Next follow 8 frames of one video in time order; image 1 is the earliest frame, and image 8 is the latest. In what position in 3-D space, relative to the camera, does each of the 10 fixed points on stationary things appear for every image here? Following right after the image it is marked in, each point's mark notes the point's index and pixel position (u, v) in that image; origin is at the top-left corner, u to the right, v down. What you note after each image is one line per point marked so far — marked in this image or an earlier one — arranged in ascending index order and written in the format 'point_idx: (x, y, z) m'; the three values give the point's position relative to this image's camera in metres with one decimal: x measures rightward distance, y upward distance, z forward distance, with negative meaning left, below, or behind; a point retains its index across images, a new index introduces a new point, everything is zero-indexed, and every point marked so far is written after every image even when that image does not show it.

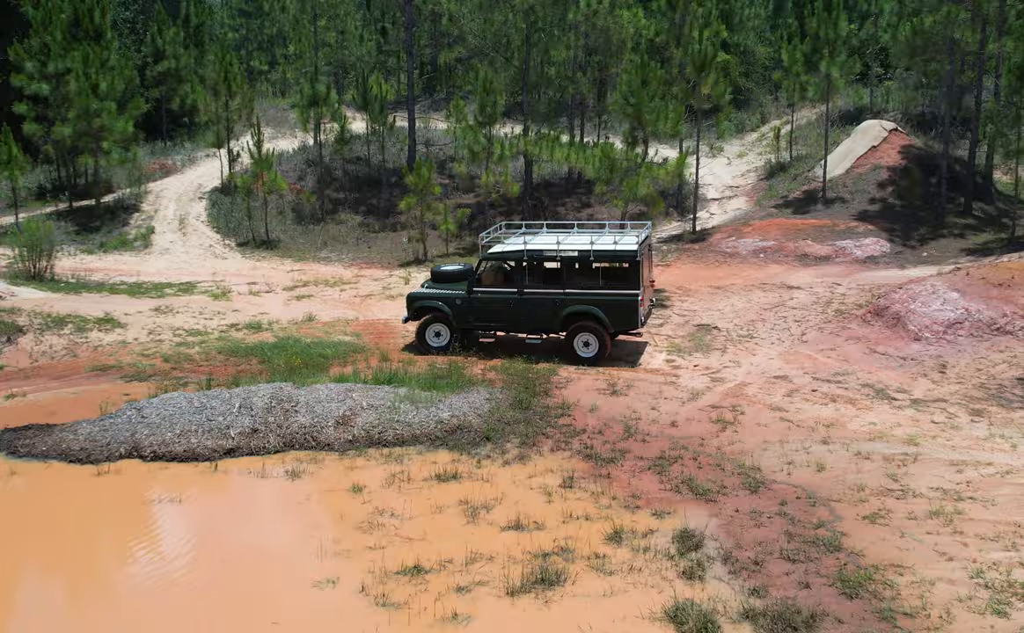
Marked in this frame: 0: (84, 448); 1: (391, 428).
0: (-5.0, -1.5, +12.3) m
1: (-1.4, -1.3, +12.7) m
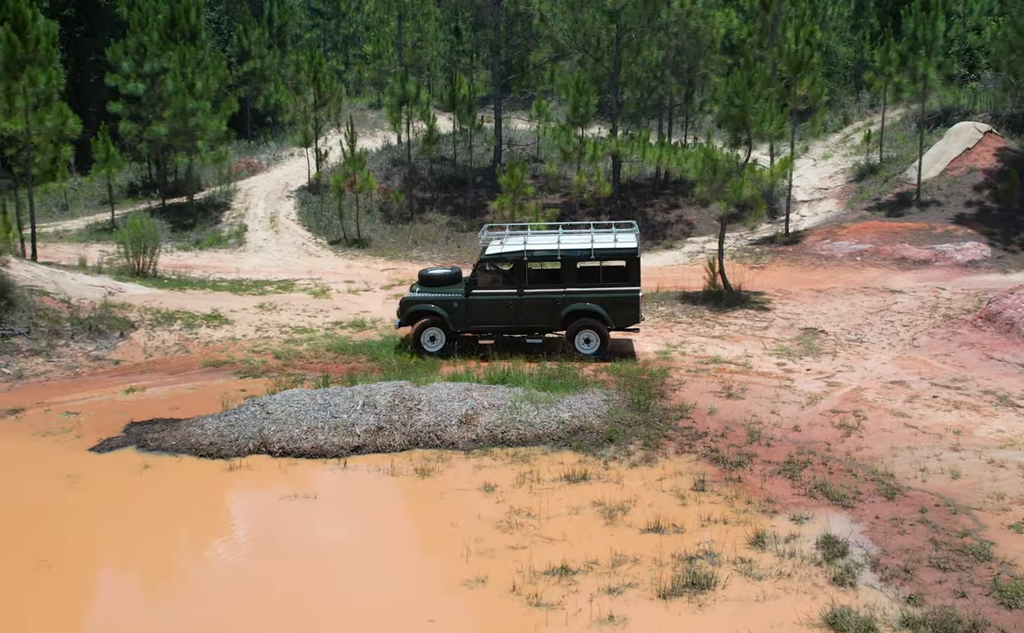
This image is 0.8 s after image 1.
0: (-3.5, -1.5, +12.5) m
1: (0.0, -1.3, +12.7) m
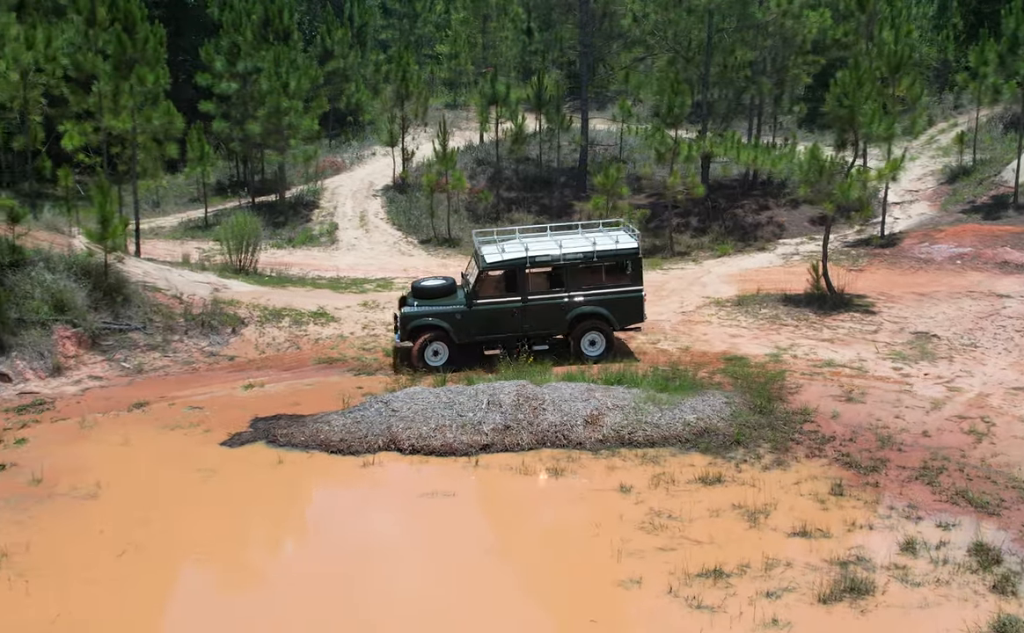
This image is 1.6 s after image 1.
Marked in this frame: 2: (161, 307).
0: (-2.0, -1.4, +12.6) m
1: (+1.5, -1.3, +12.7) m
2: (-5.5, +0.1, +16.6) m
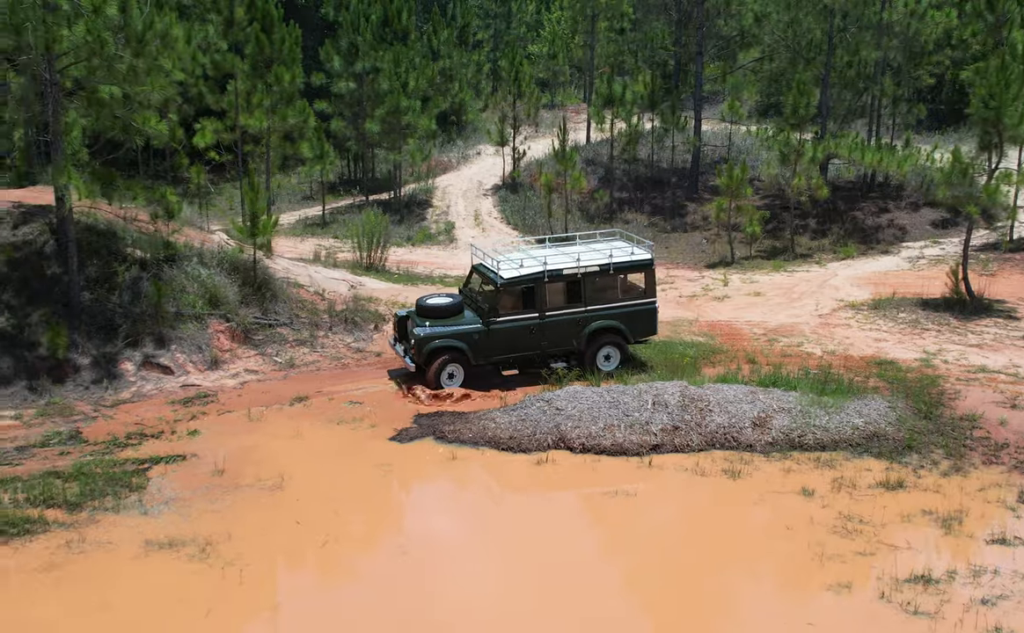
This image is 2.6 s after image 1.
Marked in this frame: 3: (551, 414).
0: (0.0, -1.4, +12.7) m
1: (+3.5, -1.4, +12.6) m
2: (-3.3, +0.2, +16.9) m
3: (+0.5, -1.2, +13.0) m
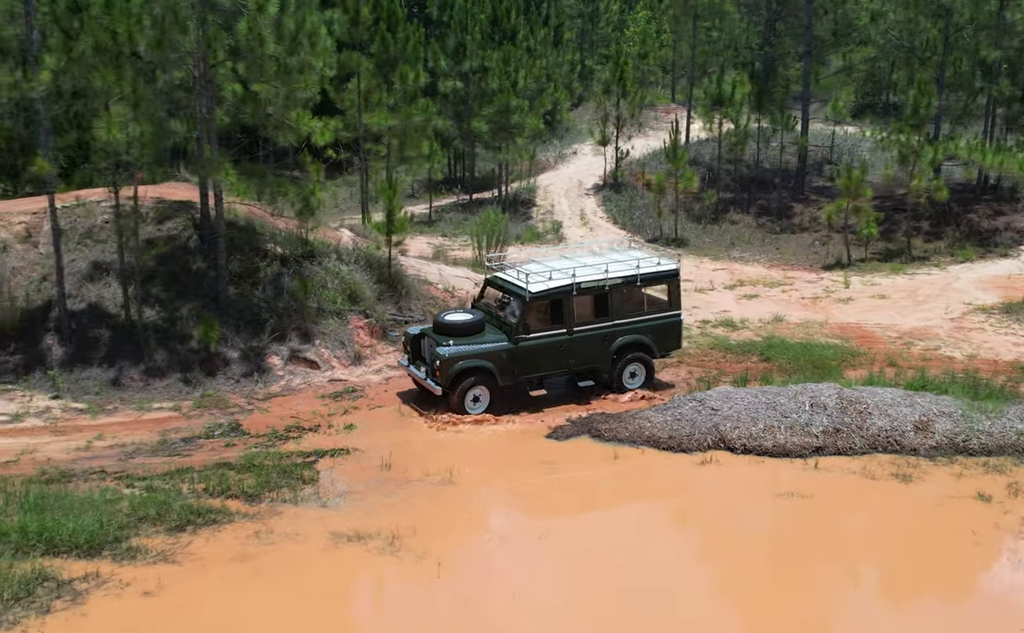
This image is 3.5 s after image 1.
0: (+1.9, -1.4, +12.7) m
1: (+5.4, -1.4, +12.4) m
2: (-1.2, +0.3, +17.0) m
3: (+2.4, -1.2, +13.0) m
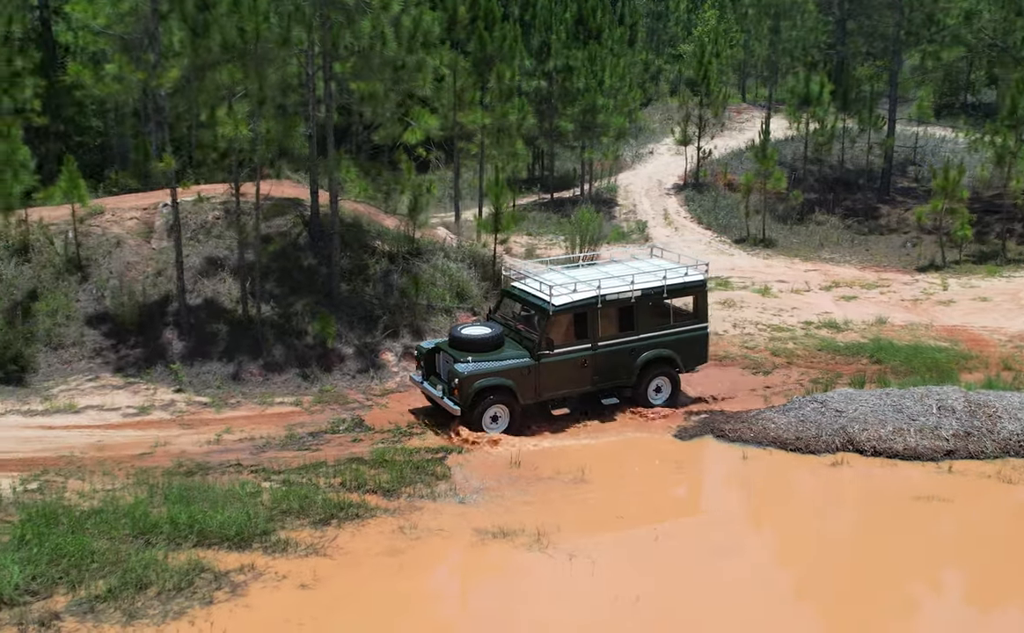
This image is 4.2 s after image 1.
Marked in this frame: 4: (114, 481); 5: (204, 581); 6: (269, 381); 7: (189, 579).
0: (+3.4, -1.4, +12.6) m
1: (+6.9, -1.5, +12.3) m
2: (+0.4, +0.3, +17.0) m
3: (+3.9, -1.2, +12.9) m
4: (-4.3, -1.8, +11.3) m
5: (-2.8, -2.4, +9.6) m
6: (-3.2, -0.9, +14.1) m
7: (-2.9, -2.4, +9.5) m
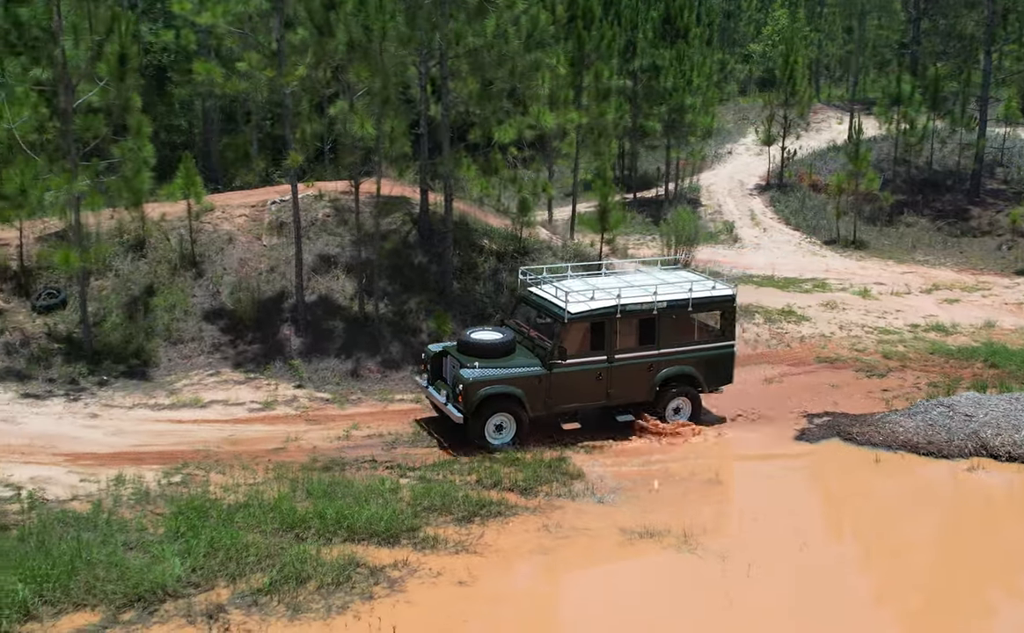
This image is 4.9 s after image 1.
0: (+4.9, -1.5, +12.5) m
1: (+8.4, -1.5, +12.0) m
2: (+2.1, +0.3, +17.0) m
3: (+5.4, -1.3, +12.7) m
4: (-2.8, -1.7, +11.4) m
5: (-1.4, -2.4, +9.6) m
6: (-1.7, -0.8, +14.2) m
7: (-1.5, -2.3, +9.6) m
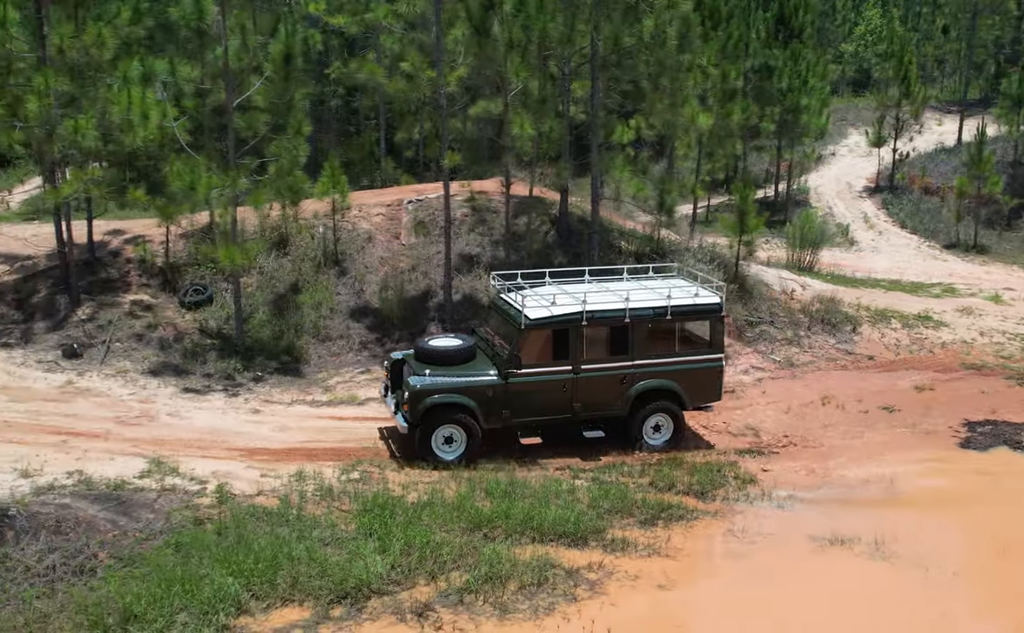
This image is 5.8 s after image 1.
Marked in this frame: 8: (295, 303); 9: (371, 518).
0: (+6.8, -1.6, +12.2) m
1: (+10.3, -1.7, +11.6) m
2: (+4.2, +0.2, +16.8) m
3: (+7.4, -1.4, +12.5) m
4: (-0.9, -1.7, +11.5) m
5: (+0.4, -2.4, +9.6) m
6: (+0.3, -0.8, +14.3) m
7: (+0.3, -2.3, +9.6) m
8: (-3.2, +0.2, +15.4) m
9: (-1.4, -2.0, +10.5) m
